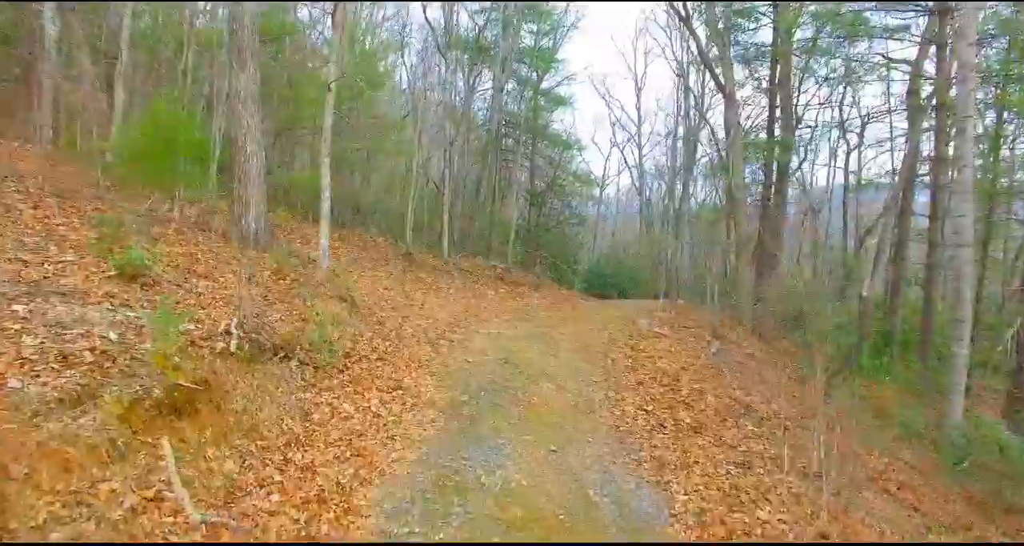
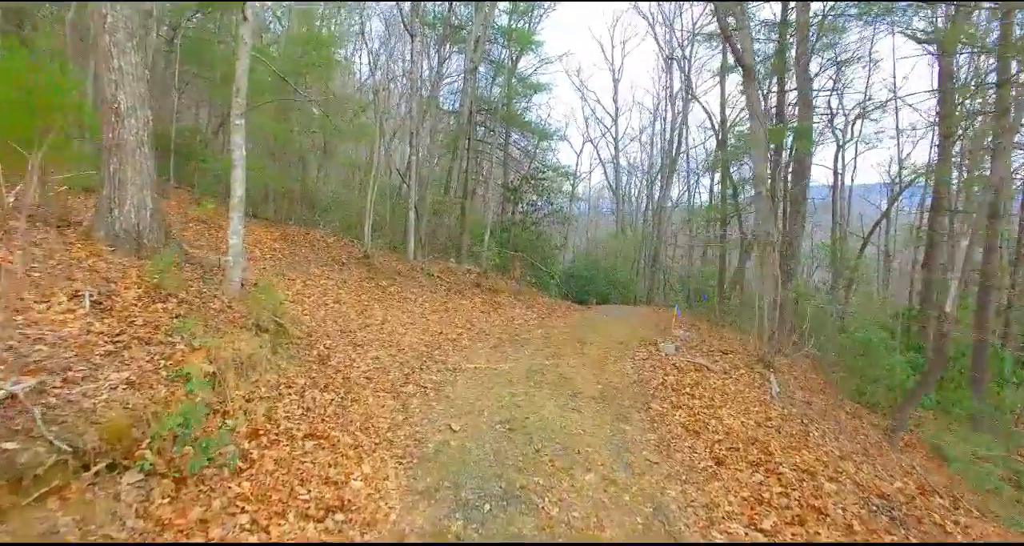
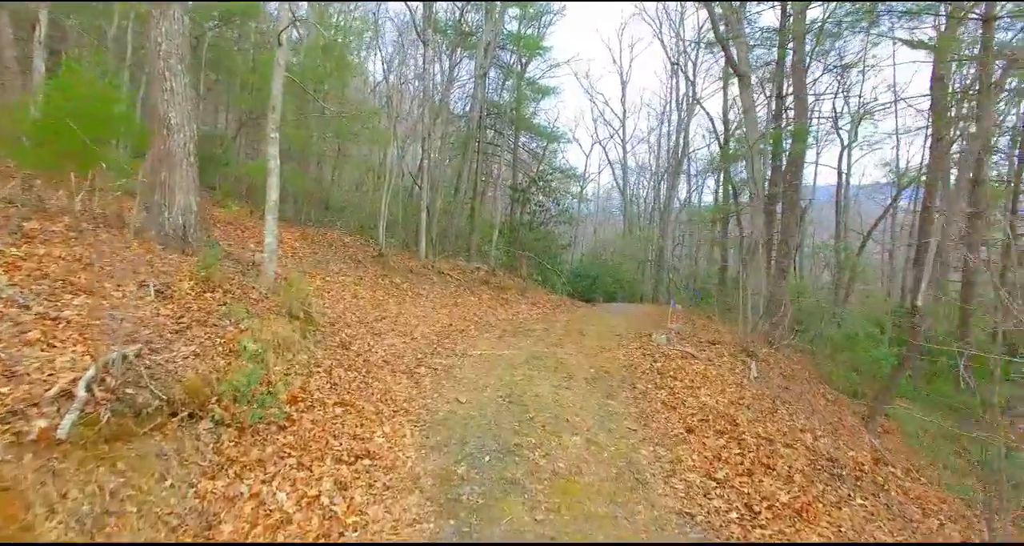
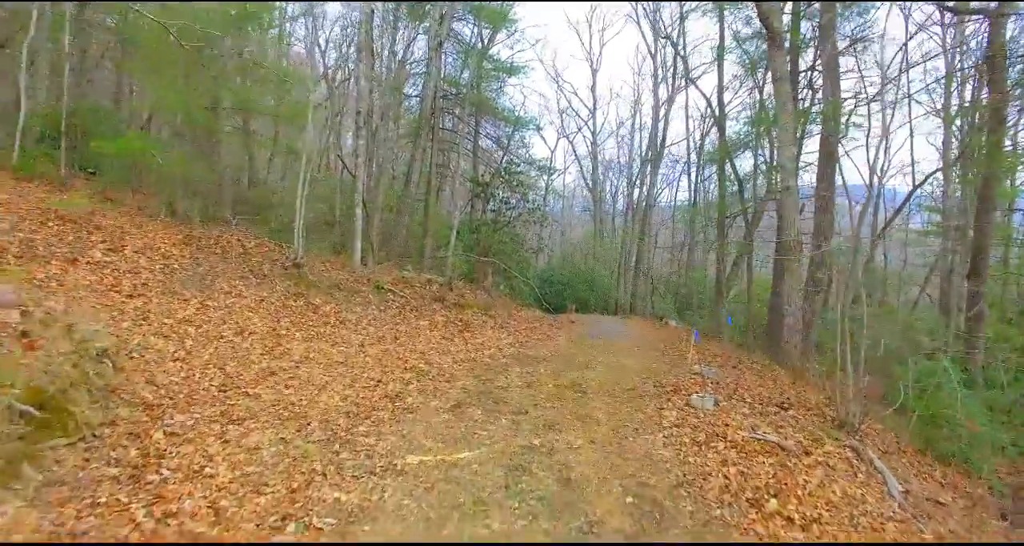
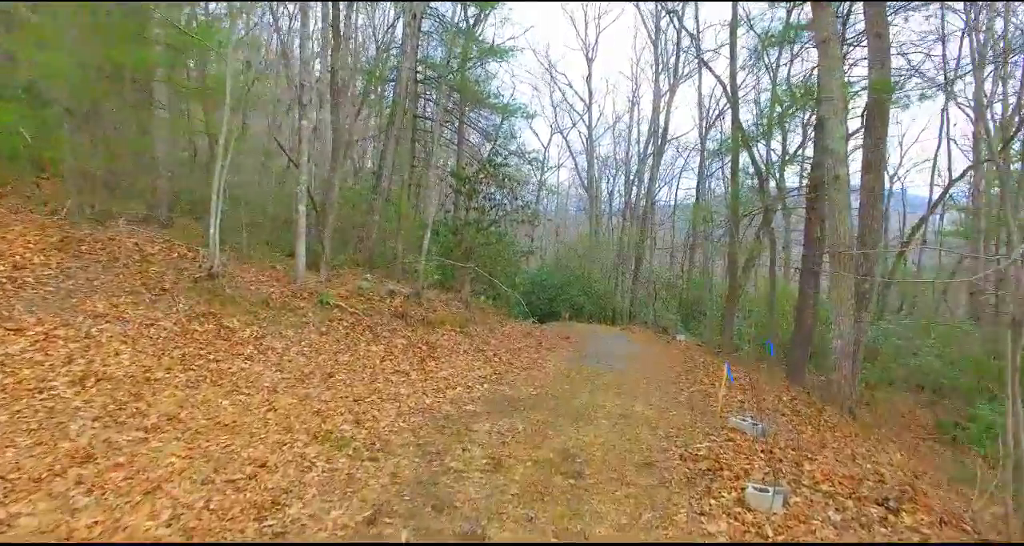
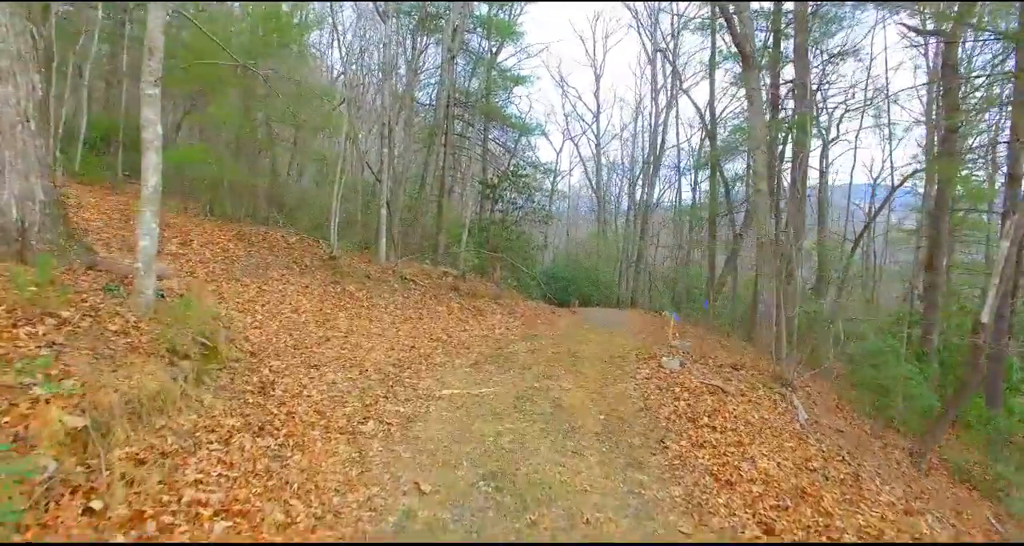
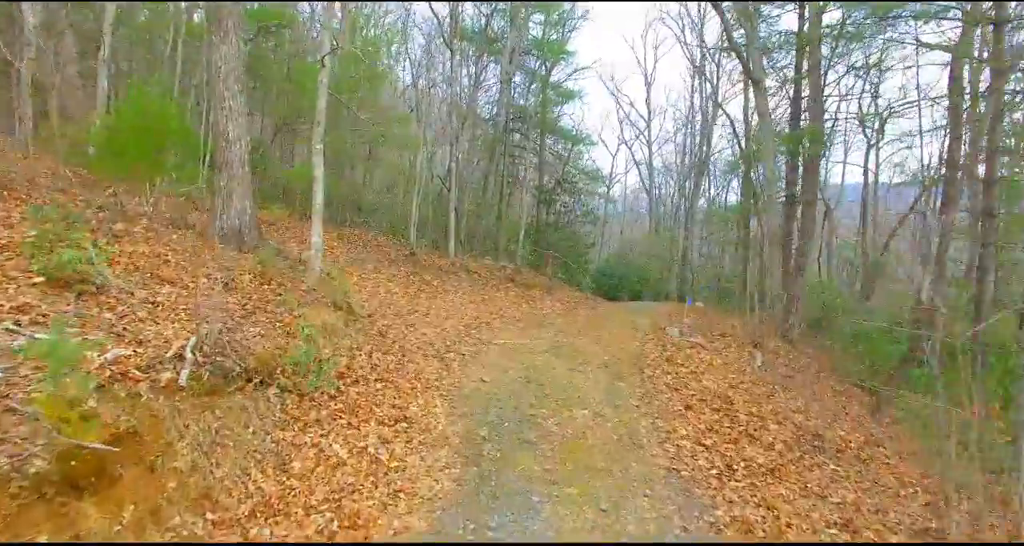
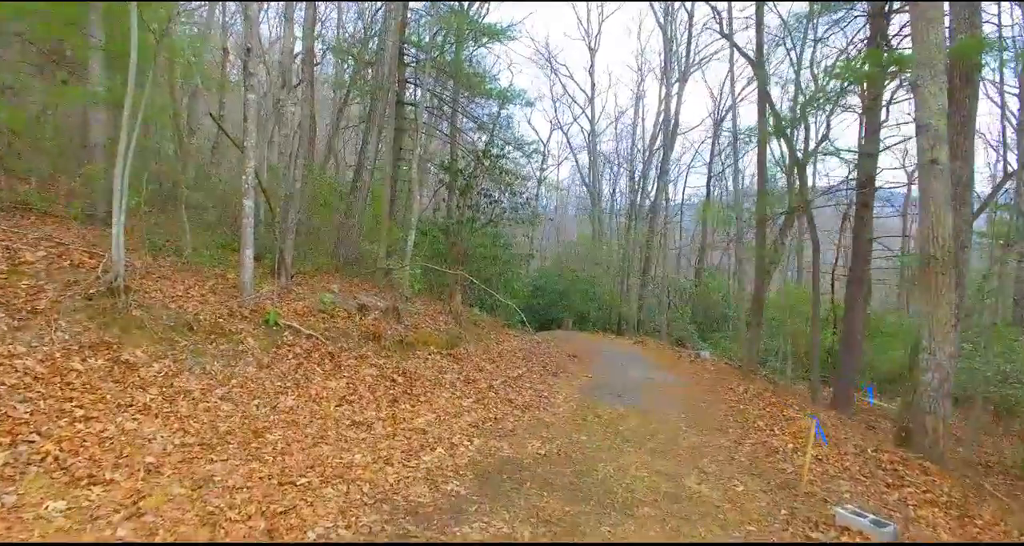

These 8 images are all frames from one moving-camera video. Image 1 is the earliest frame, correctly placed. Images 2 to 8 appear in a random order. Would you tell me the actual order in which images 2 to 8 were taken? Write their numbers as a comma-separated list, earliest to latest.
7, 3, 2, 6, 4, 5, 8
